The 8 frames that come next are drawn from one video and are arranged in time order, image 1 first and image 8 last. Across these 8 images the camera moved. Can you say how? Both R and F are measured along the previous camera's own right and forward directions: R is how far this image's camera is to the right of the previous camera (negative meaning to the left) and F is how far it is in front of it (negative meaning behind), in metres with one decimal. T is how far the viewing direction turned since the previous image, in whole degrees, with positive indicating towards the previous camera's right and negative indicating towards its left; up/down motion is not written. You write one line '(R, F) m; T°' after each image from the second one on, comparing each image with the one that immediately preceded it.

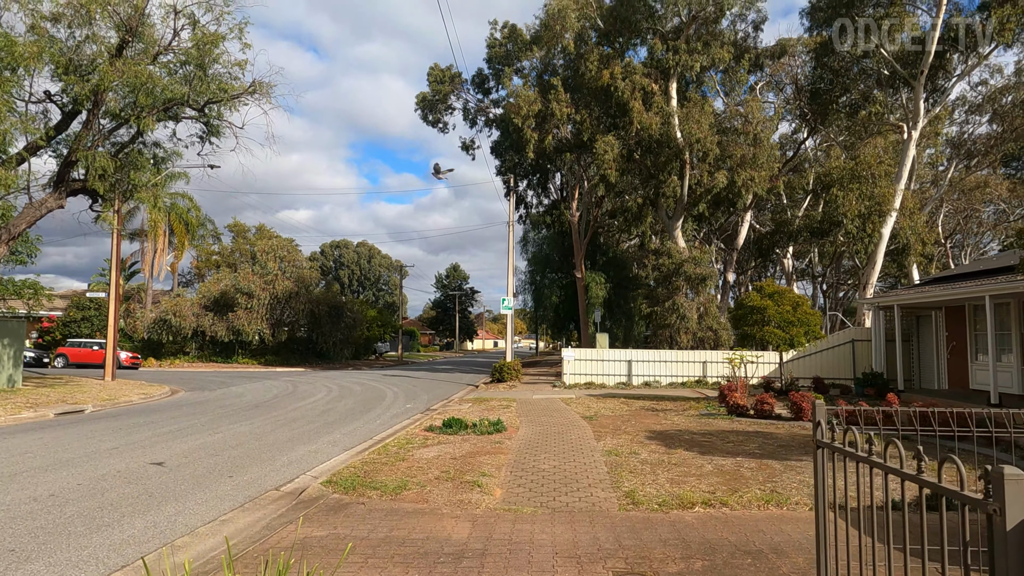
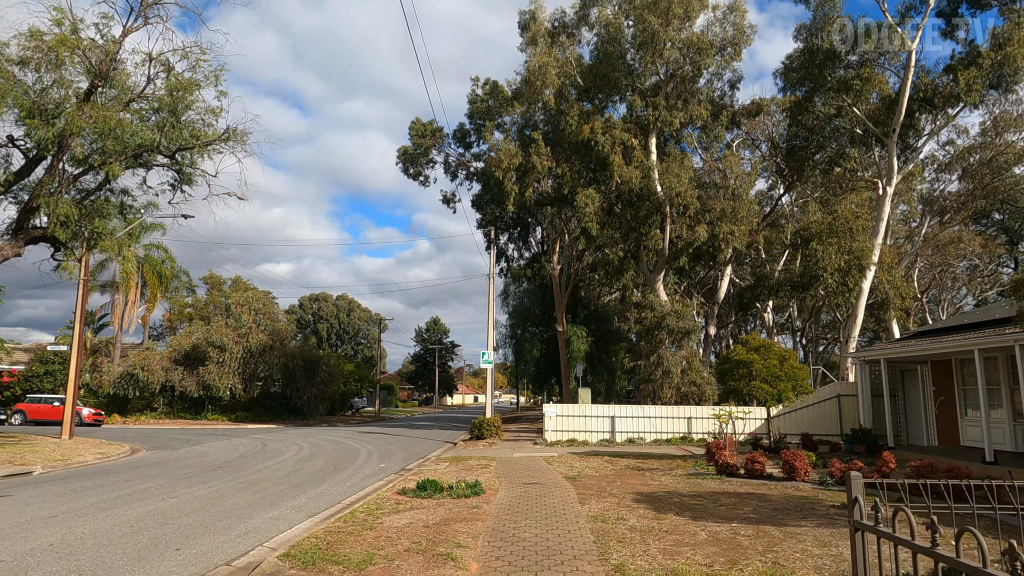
(0.0, +0.4) m; +2°
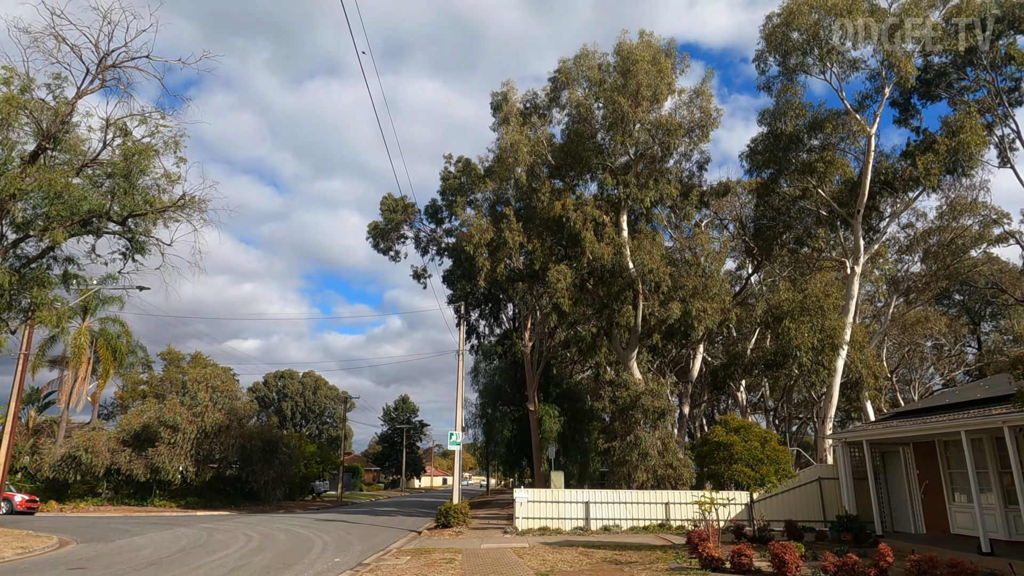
(0.0, +0.6) m; +2°
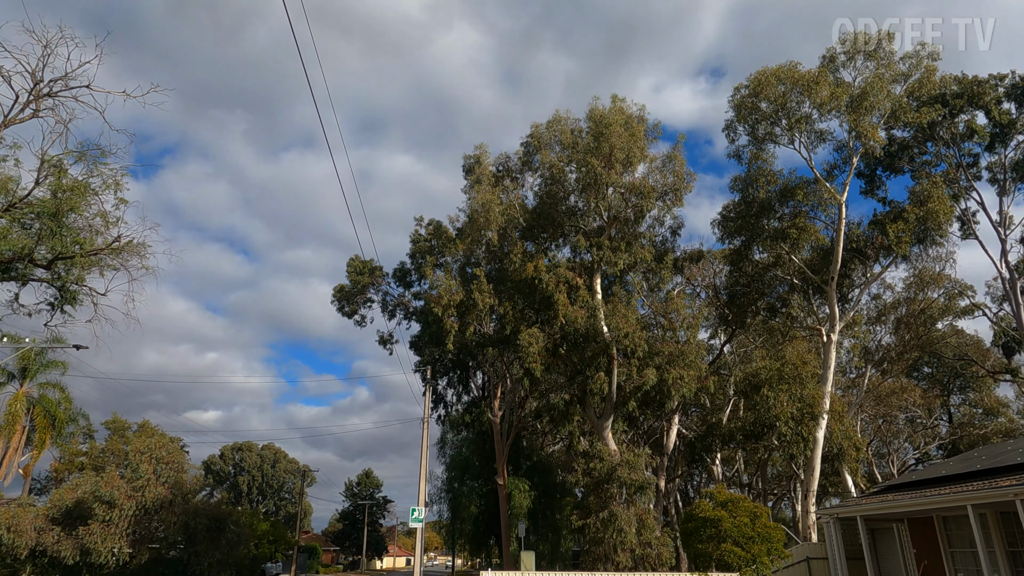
(0.0, +1.0) m; +3°
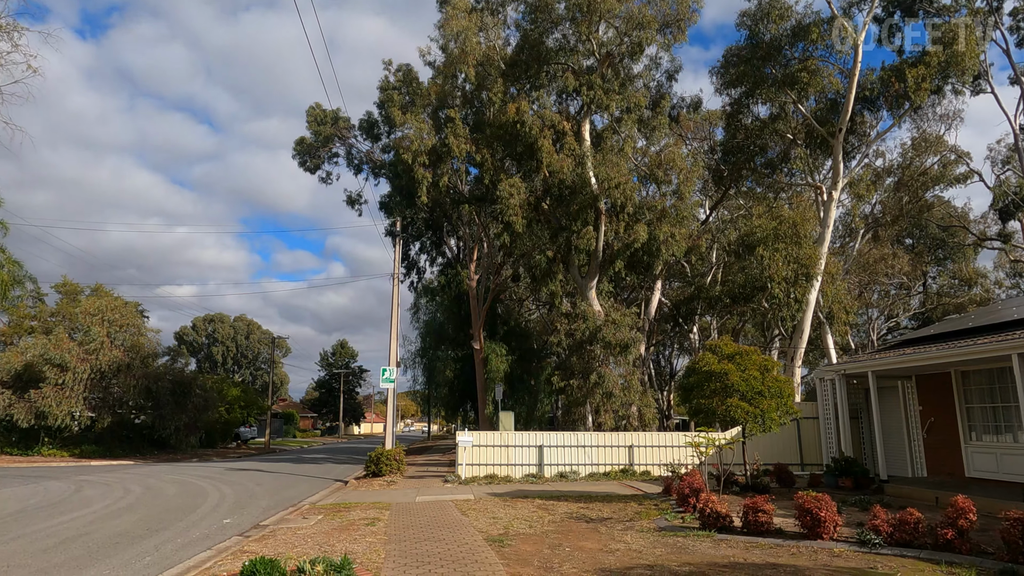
(-0.1, +2.0) m; +2°
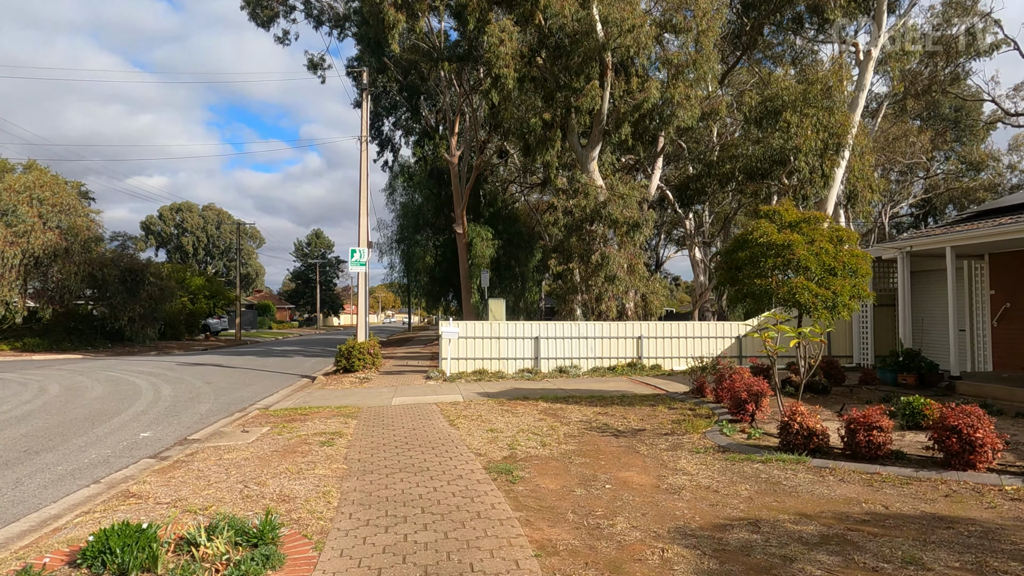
(-0.3, +2.7) m; +2°
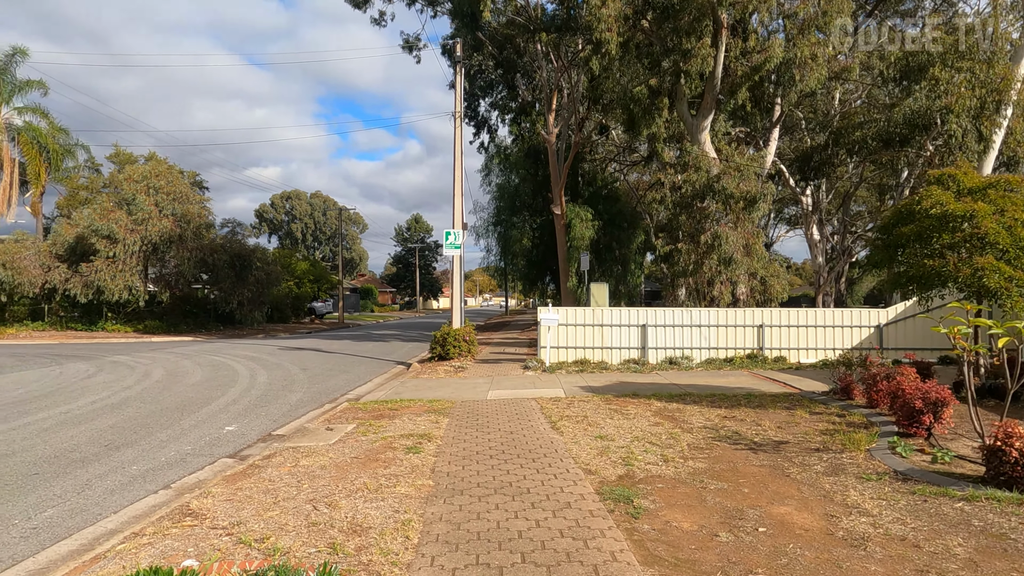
(-0.2, +1.0) m; -8°
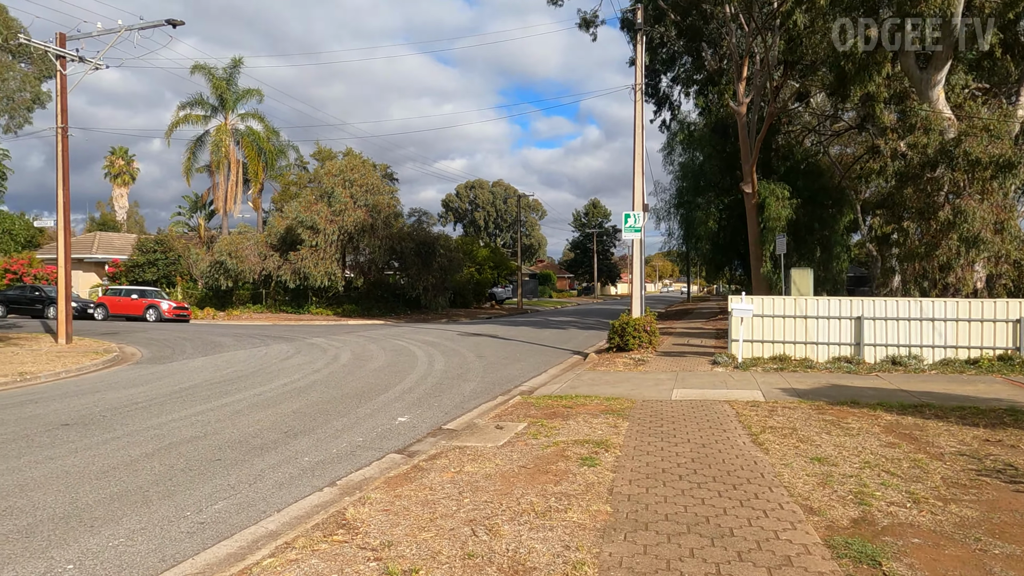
(-0.1, +0.8) m; -15°
